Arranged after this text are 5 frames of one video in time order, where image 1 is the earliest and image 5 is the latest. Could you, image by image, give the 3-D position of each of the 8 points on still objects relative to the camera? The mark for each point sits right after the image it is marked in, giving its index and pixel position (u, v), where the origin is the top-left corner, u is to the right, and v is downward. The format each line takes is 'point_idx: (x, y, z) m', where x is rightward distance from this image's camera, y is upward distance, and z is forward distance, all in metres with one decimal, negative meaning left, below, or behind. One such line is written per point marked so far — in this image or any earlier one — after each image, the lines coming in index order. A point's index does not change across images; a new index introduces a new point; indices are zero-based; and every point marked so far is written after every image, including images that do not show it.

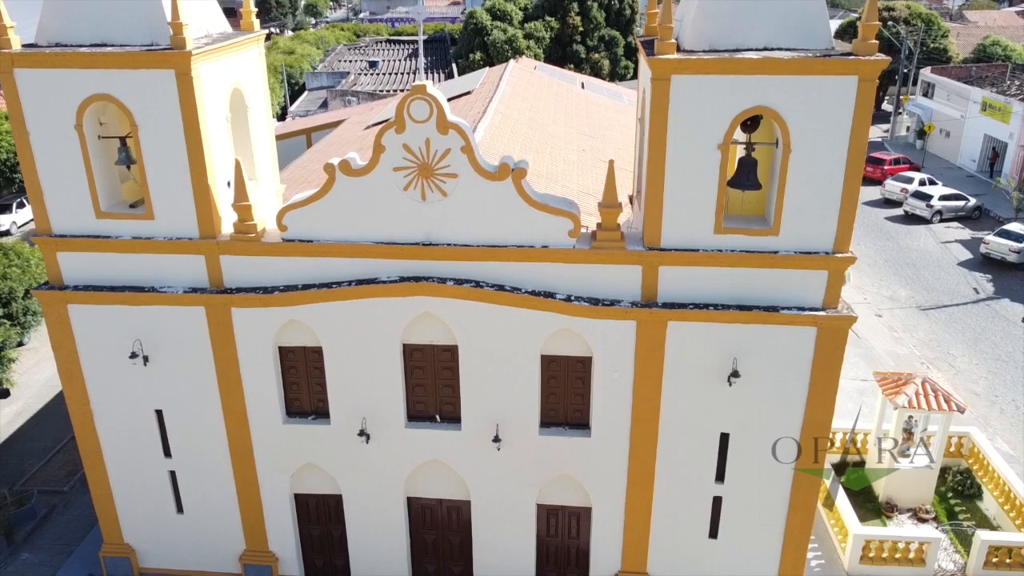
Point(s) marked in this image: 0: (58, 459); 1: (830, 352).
0: (-10.6, -4.0, +18.0) m
1: (+4.5, -0.9, +10.9) m
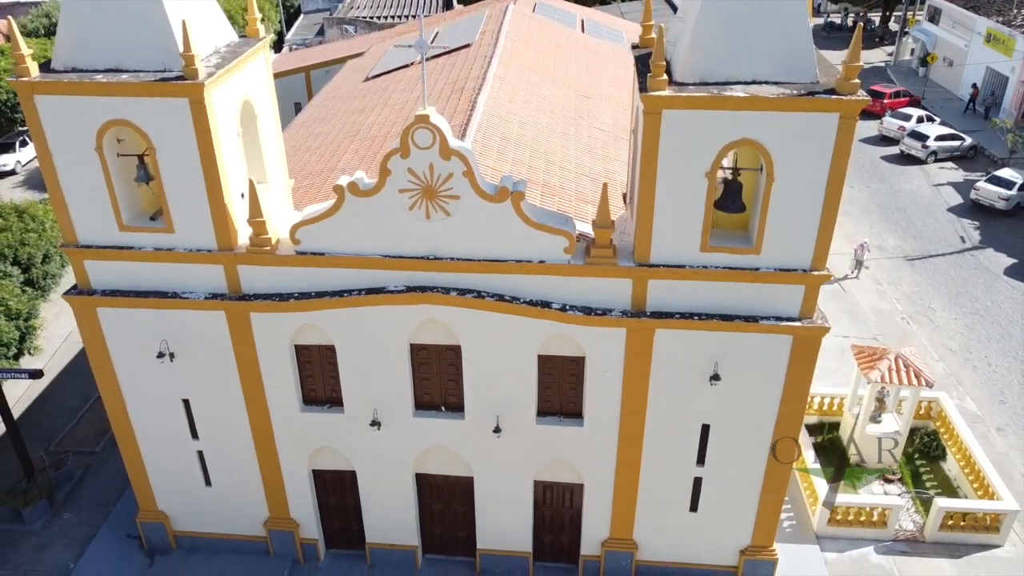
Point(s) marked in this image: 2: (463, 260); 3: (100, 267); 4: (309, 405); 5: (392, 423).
0: (-10.6, -3.2, +19.2) m
1: (+4.5, -1.1, +11.9) m
2: (-0.8, +0.4, +11.7) m
3: (-6.6, +0.3, +12.4) m
4: (-3.6, -2.0, +13.5) m
5: (-2.1, -2.3, +13.3) m
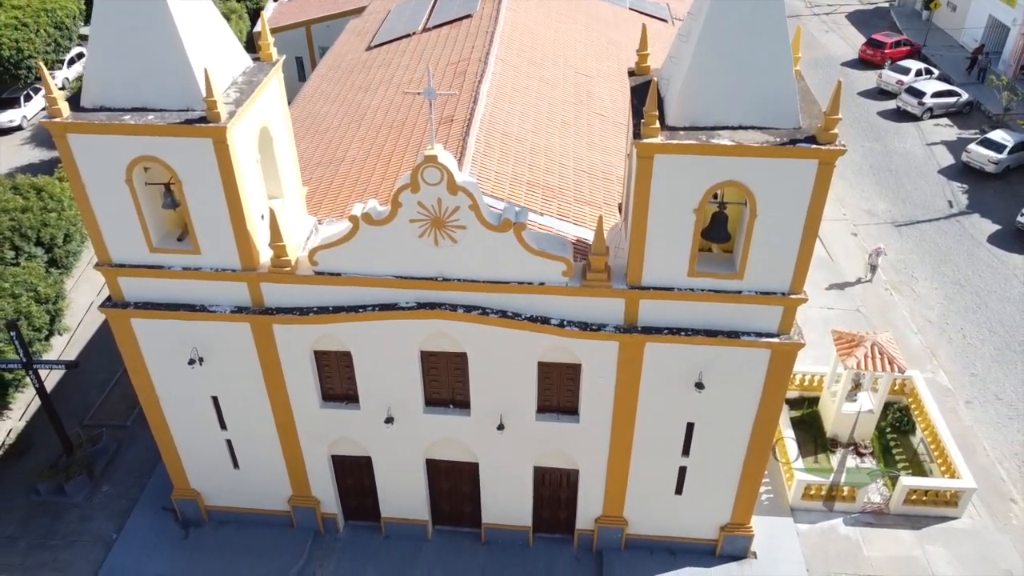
0: (-10.6, -2.8, +20.5) m
1: (+4.6, -1.4, +13.0) m
2: (-0.7, +0.1, +12.7) m
3: (-6.6, +0.1, +13.3) m
4: (-3.5, -2.2, +14.7) m
5: (-2.0, -2.5, +14.6) m
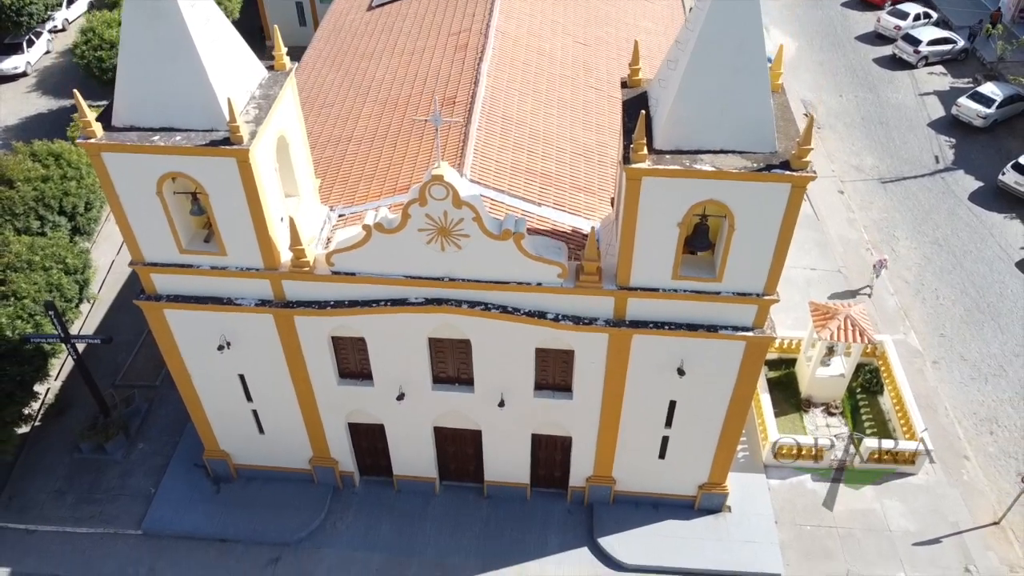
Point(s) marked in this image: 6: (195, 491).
0: (-10.6, -1.9, +22.0) m
1: (+4.6, -1.3, +14.4) m
2: (-0.7, +0.1, +13.9) m
3: (-6.6, +0.2, +14.6) m
4: (-3.5, -1.9, +16.2) m
5: (-2.0, -2.2, +16.1) m
6: (-7.7, -4.9, +18.5) m
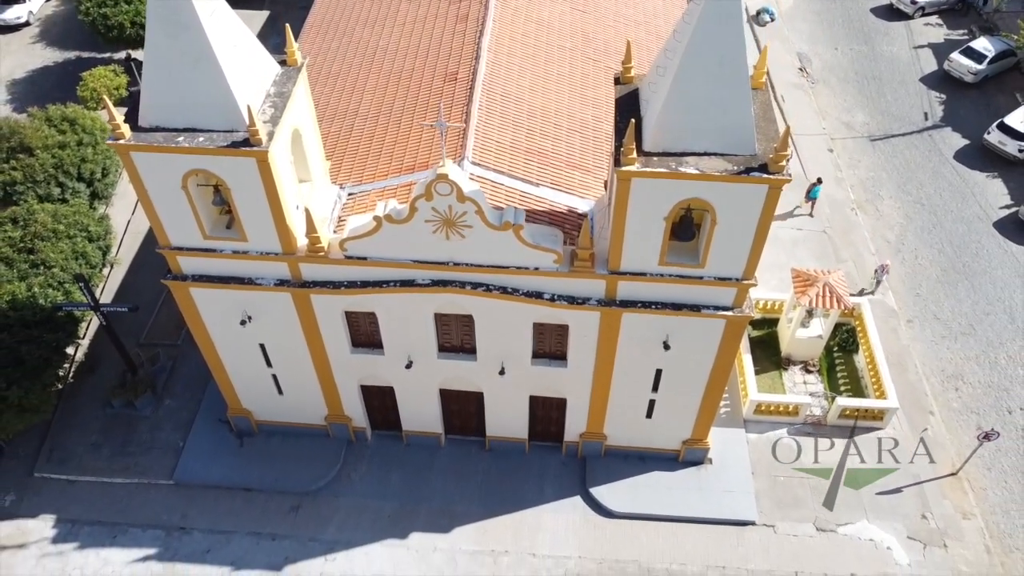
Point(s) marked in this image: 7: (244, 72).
0: (-10.6, -0.8, +23.3) m
1: (+4.5, -0.9, +15.8) m
2: (-0.7, +0.4, +15.1) m
3: (-6.6, +0.6, +15.7) m
4: (-3.6, -1.3, +17.6) m
5: (-2.1, -1.7, +17.5) m
6: (-7.7, -4.1, +20.2) m
7: (-4.7, +3.8, +13.5) m
